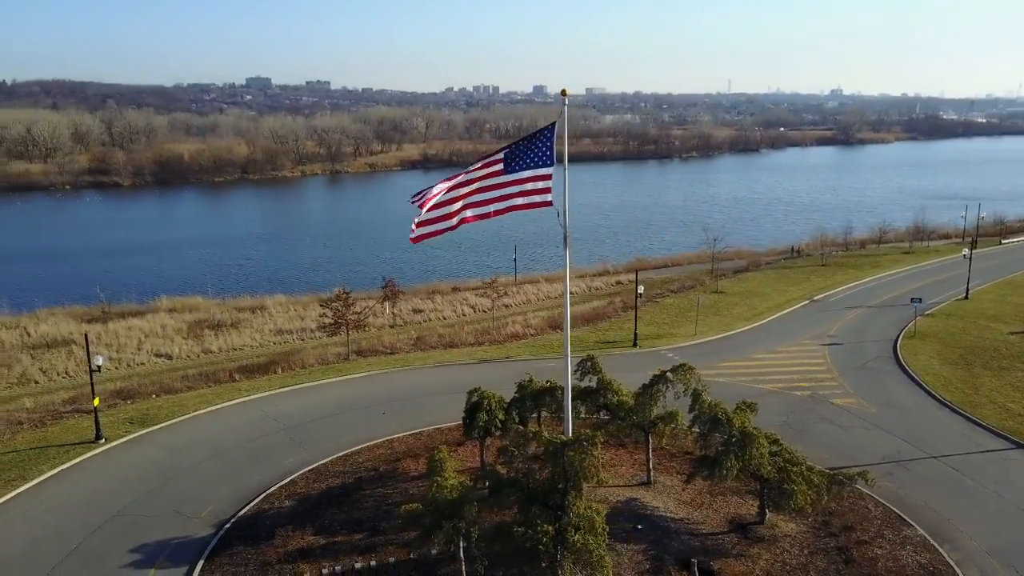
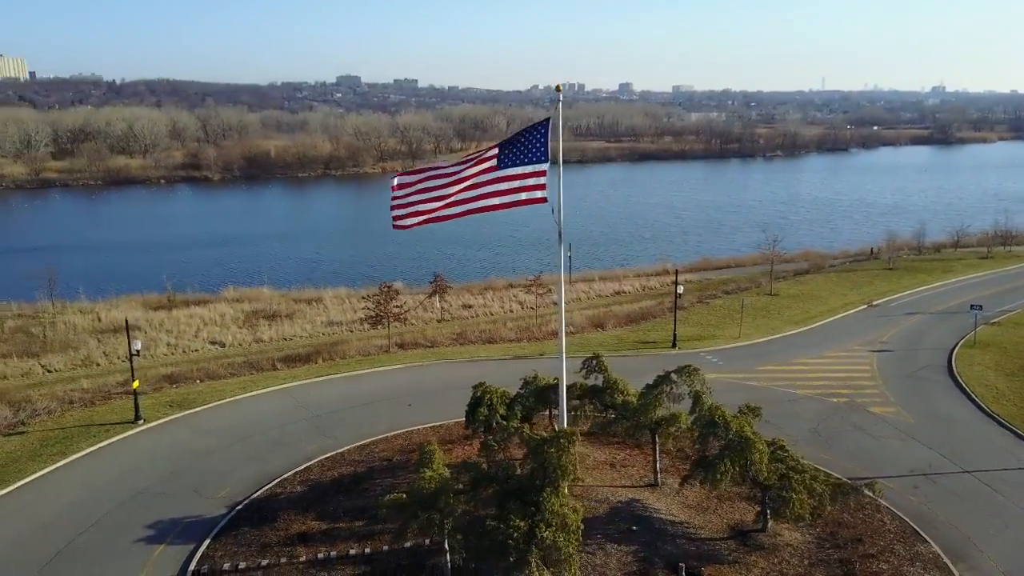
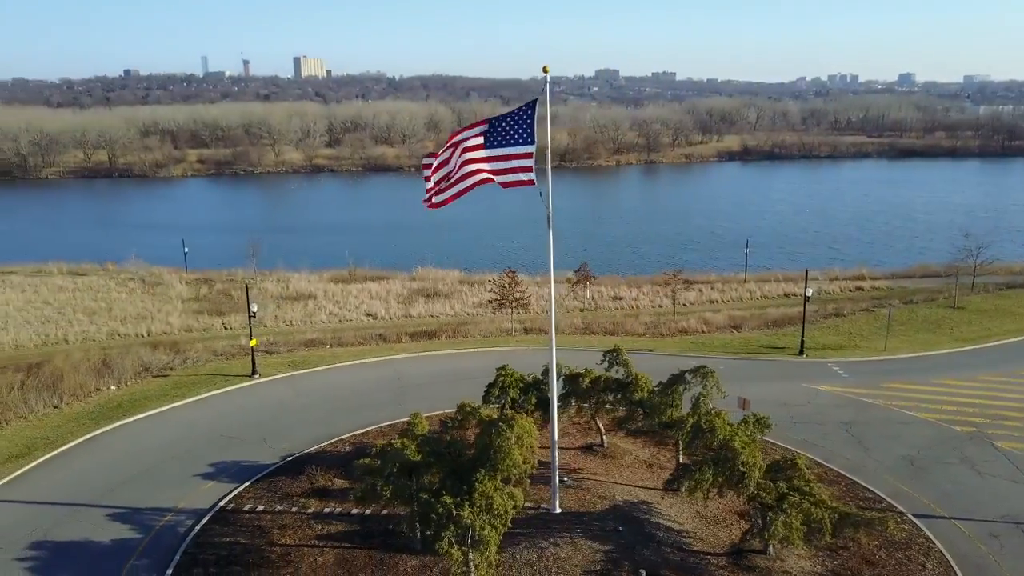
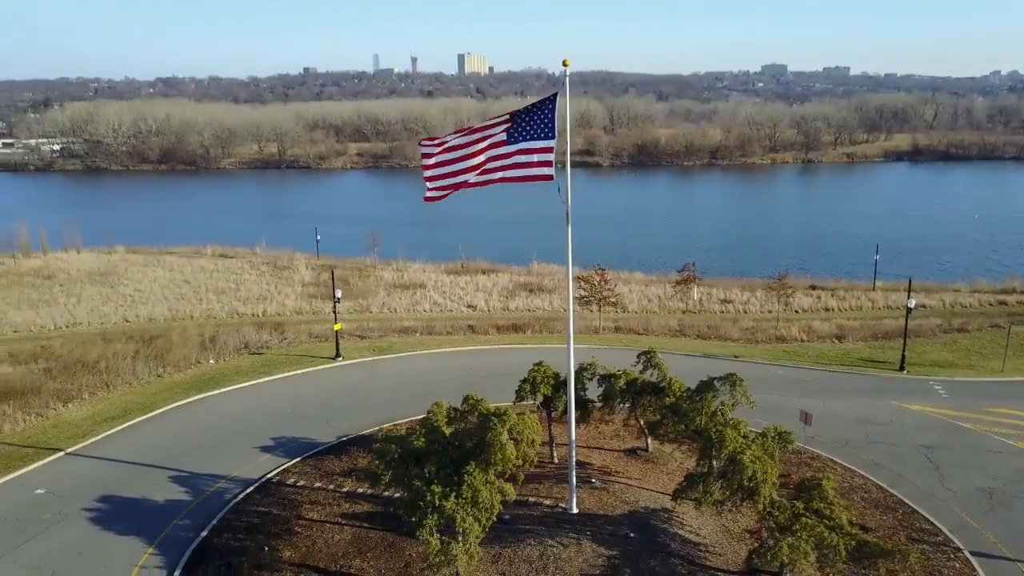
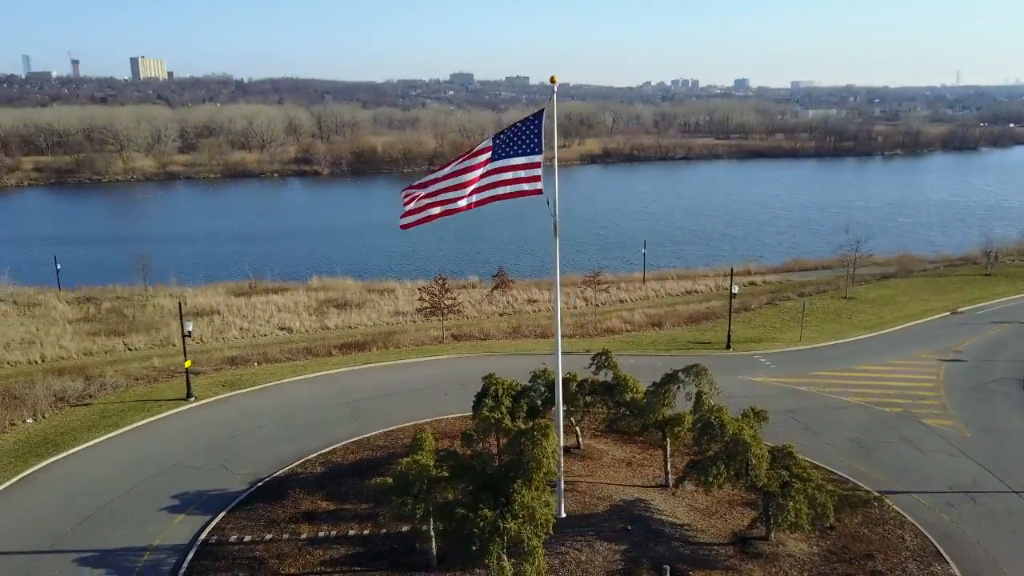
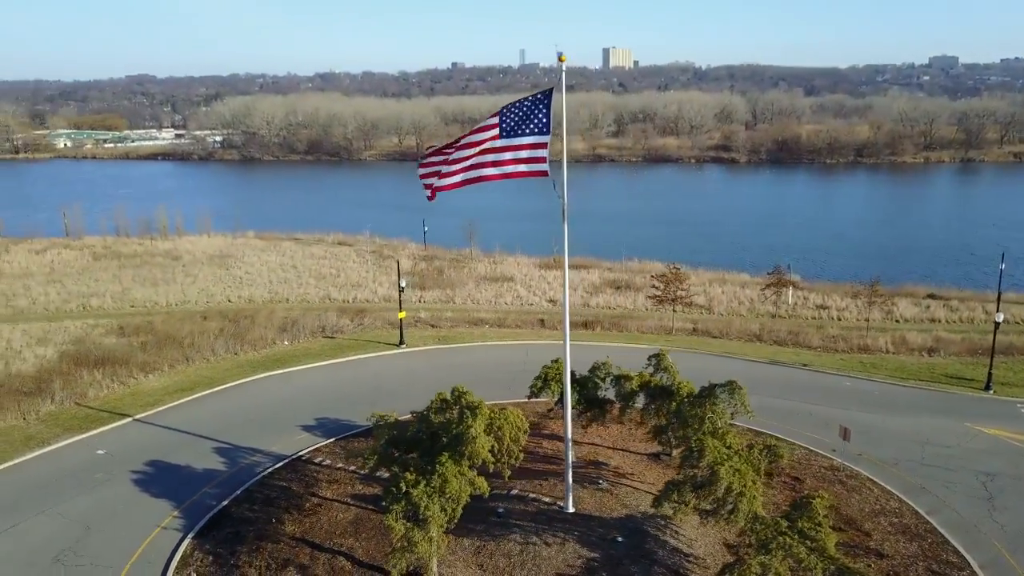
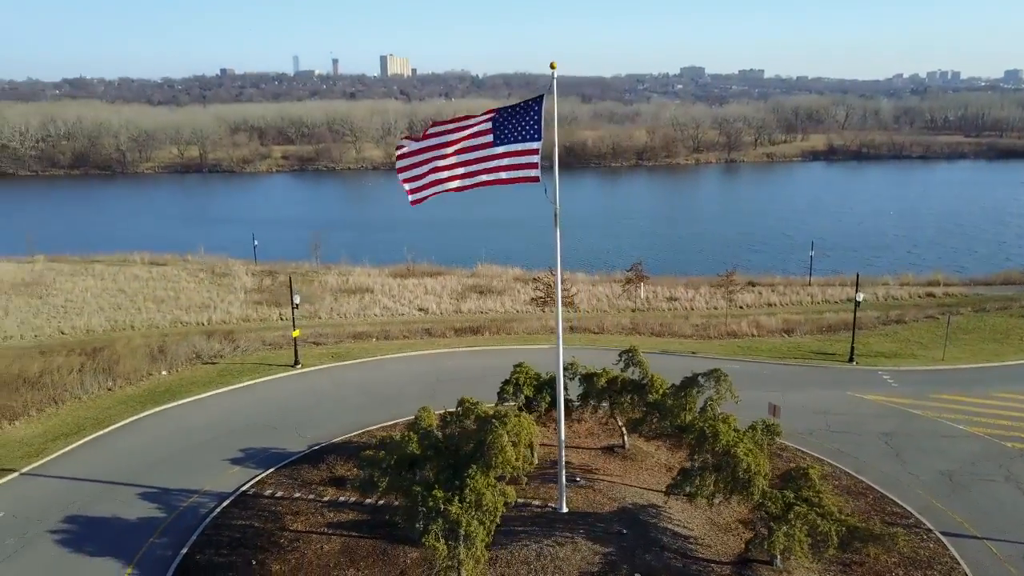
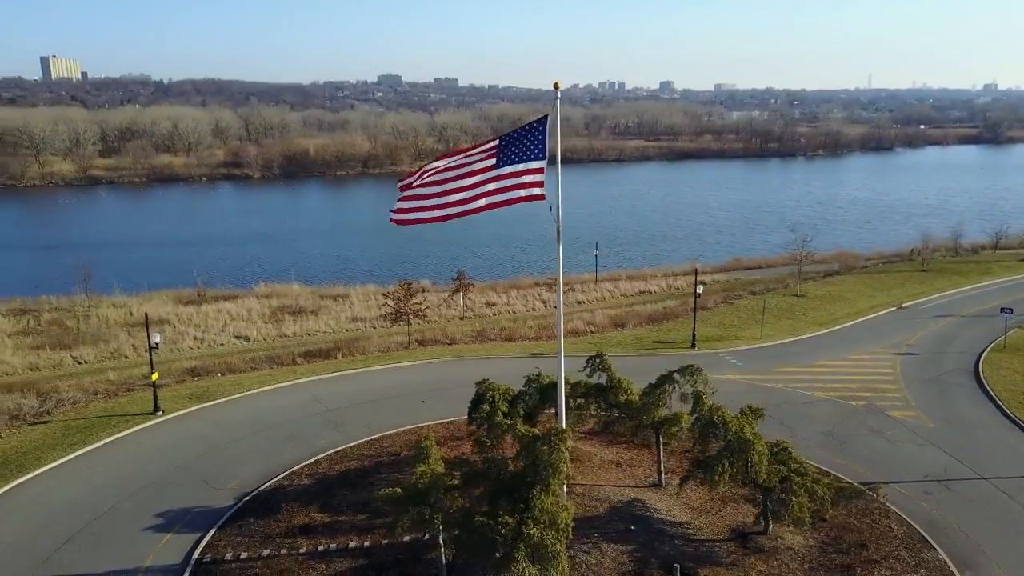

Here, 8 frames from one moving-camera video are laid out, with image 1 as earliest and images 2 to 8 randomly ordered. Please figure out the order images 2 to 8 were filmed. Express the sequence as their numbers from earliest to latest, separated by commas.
2, 8, 5, 3, 7, 4, 6
